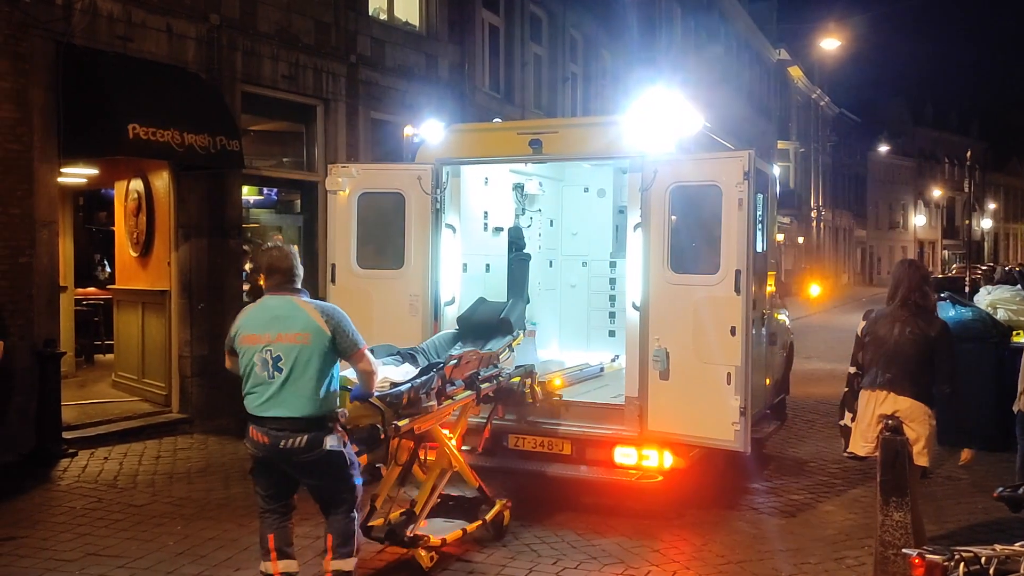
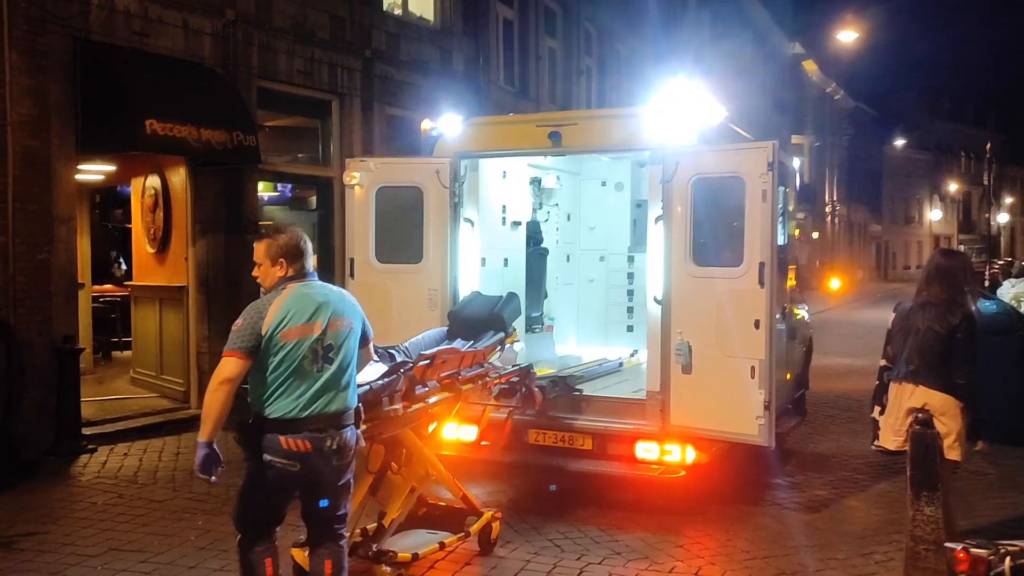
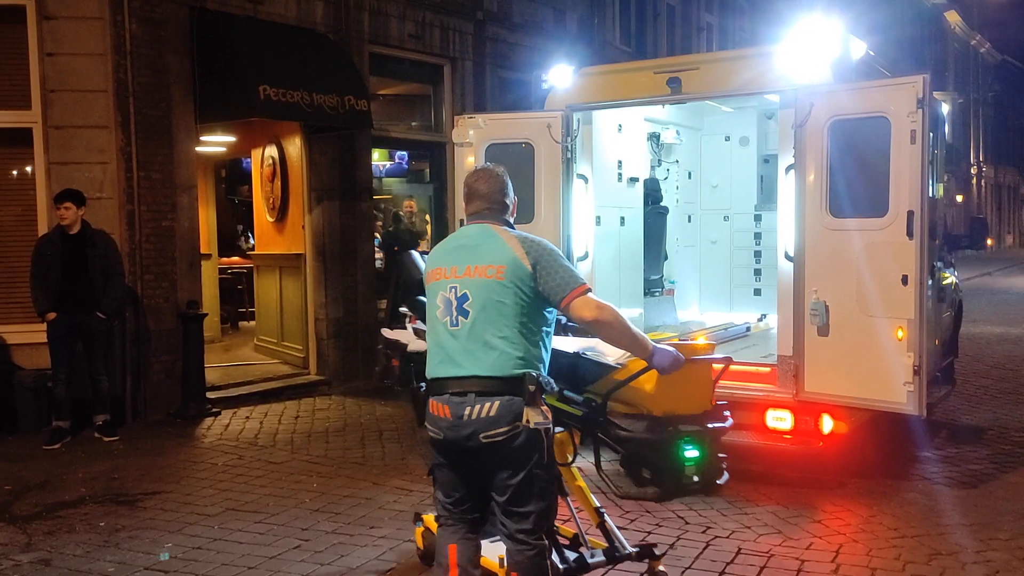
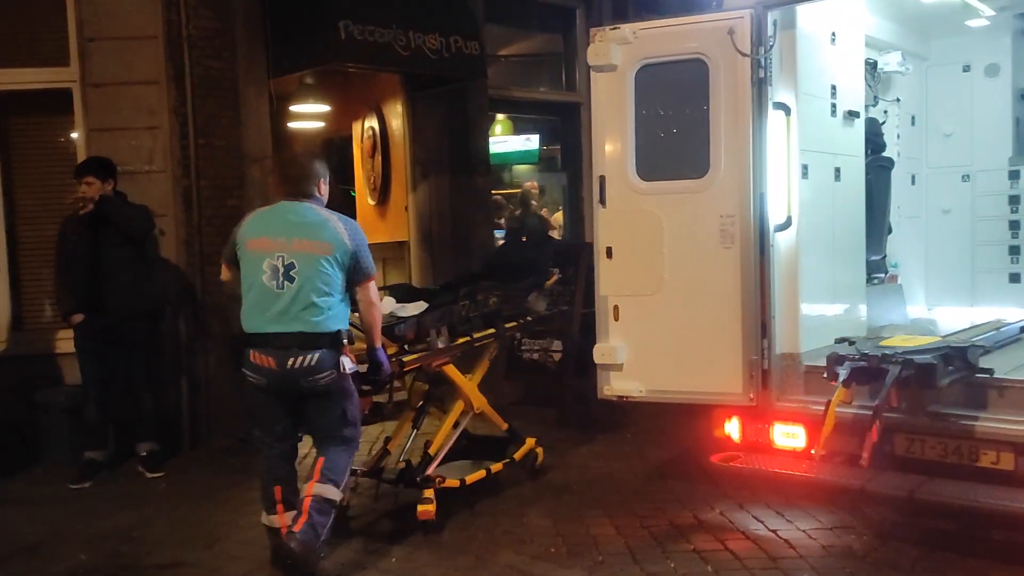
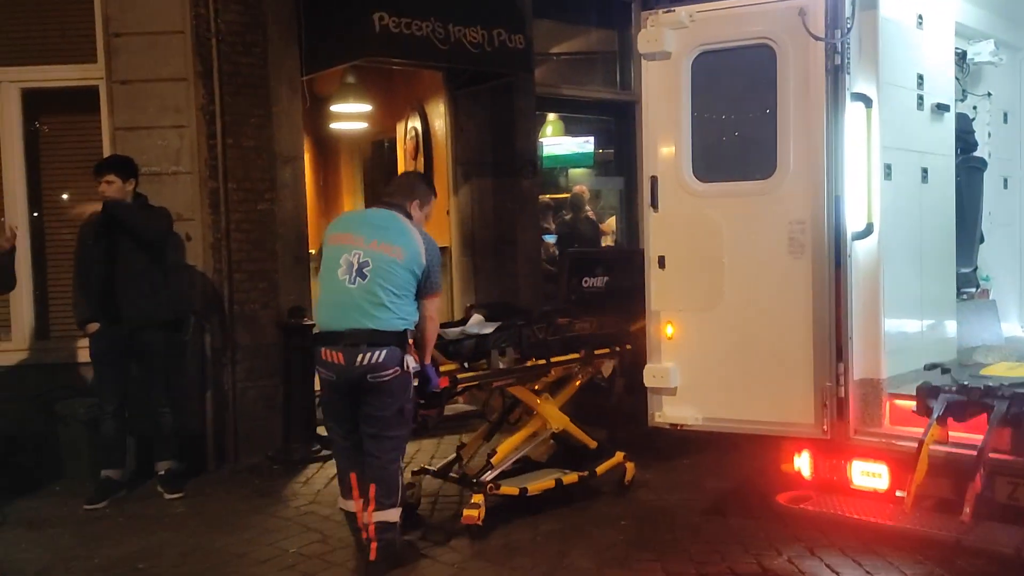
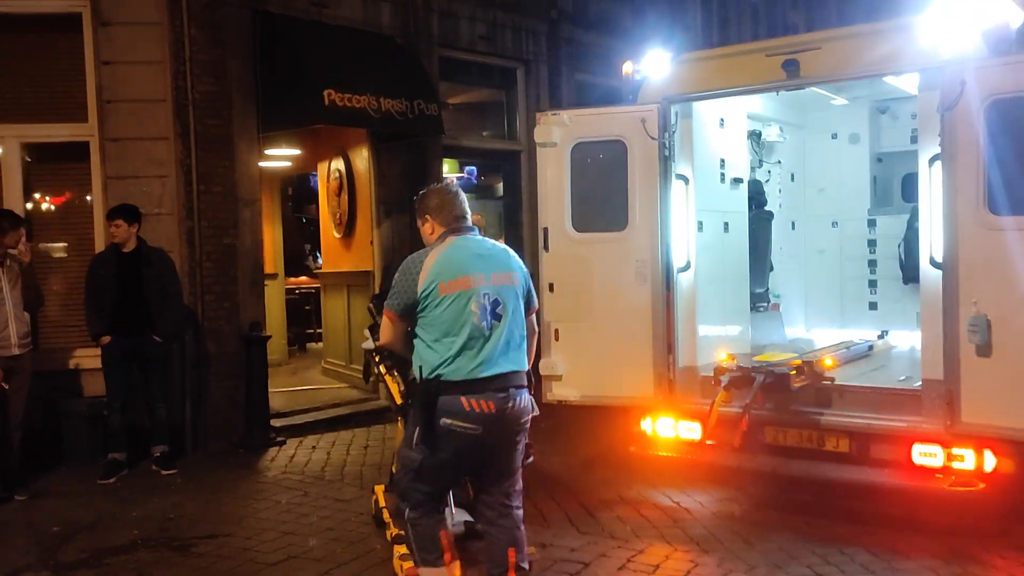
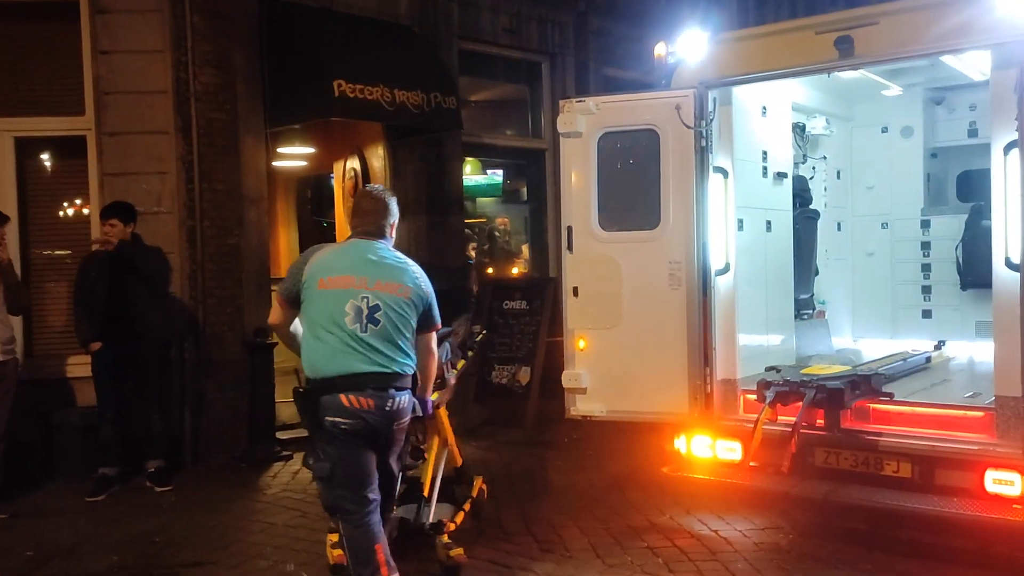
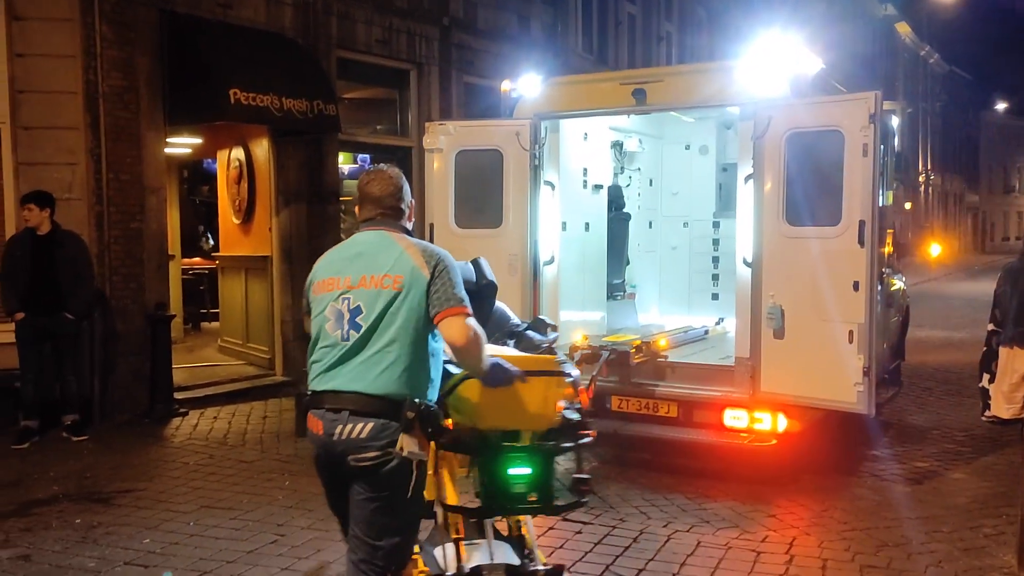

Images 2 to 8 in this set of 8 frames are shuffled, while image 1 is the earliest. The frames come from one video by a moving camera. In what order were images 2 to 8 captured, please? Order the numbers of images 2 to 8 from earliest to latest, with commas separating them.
2, 8, 3, 6, 7, 4, 5
